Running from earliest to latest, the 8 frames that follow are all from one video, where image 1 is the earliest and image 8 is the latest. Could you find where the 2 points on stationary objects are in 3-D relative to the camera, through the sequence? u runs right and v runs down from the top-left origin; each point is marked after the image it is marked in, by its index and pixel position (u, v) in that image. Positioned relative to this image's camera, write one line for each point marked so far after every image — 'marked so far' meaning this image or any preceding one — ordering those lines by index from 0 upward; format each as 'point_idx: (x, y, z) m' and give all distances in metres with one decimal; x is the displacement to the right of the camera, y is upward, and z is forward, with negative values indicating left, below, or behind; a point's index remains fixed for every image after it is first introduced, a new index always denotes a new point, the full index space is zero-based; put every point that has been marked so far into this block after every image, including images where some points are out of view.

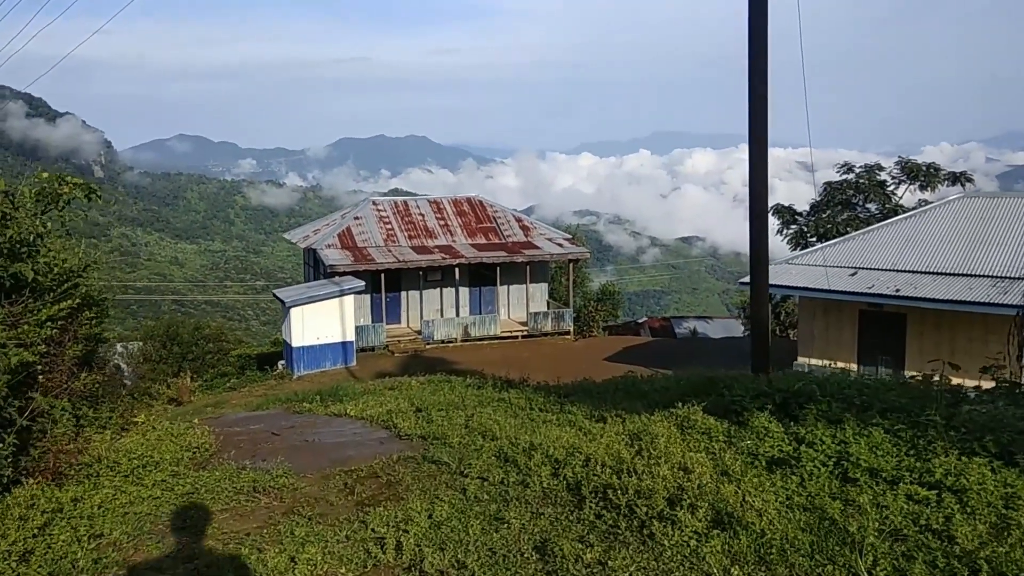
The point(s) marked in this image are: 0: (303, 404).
0: (-2.9, -1.7, +11.7) m
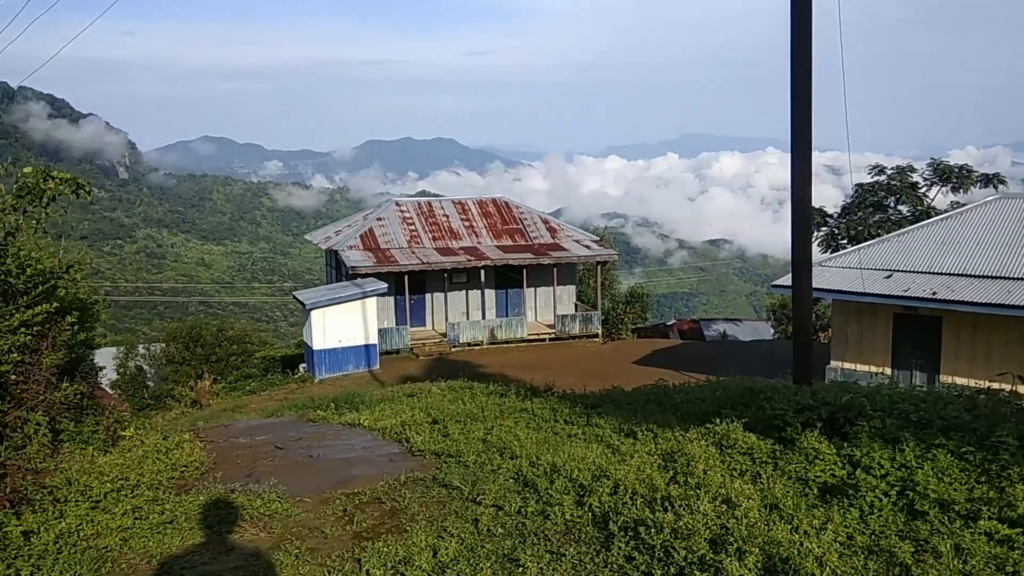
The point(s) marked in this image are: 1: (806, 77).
0: (-2.6, -1.7, +11.3) m
1: (+3.0, +2.2, +9.0) m
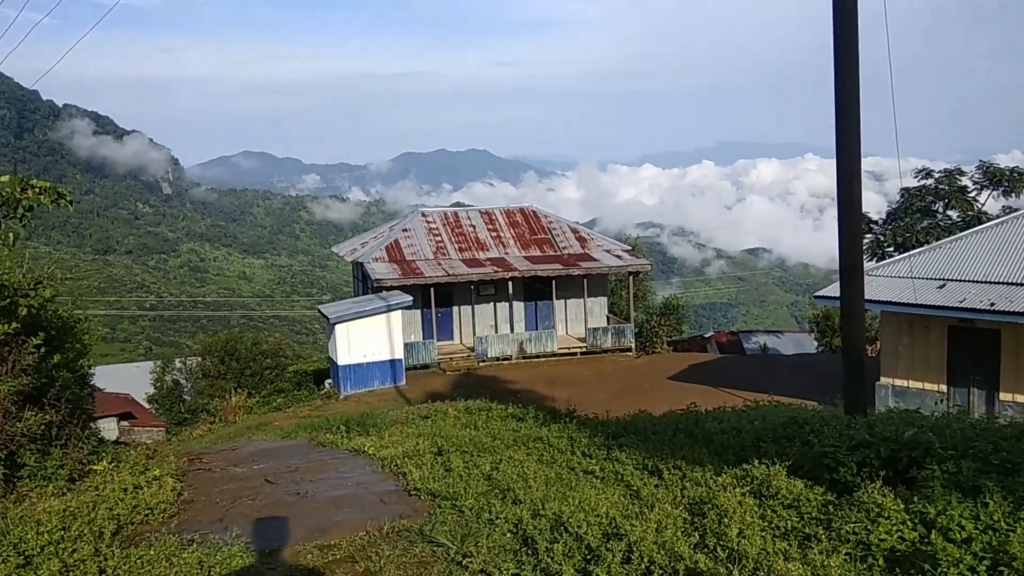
0: (-2.3, -1.9, +10.7) m
1: (+3.2, +2.0, +8.2) m
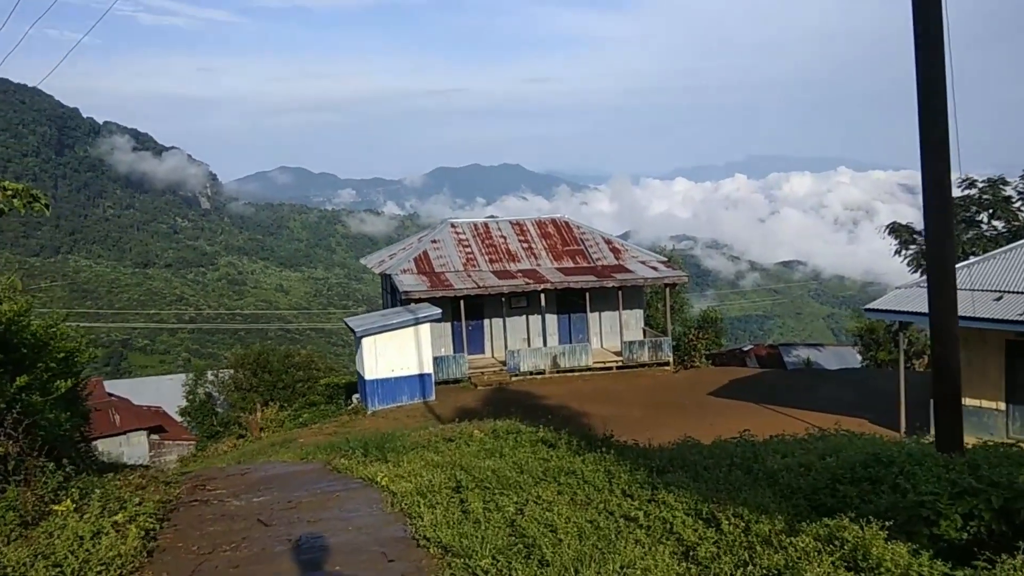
0: (-2.0, -2.0, +10.0) m
1: (+3.4, +1.9, +7.3) m
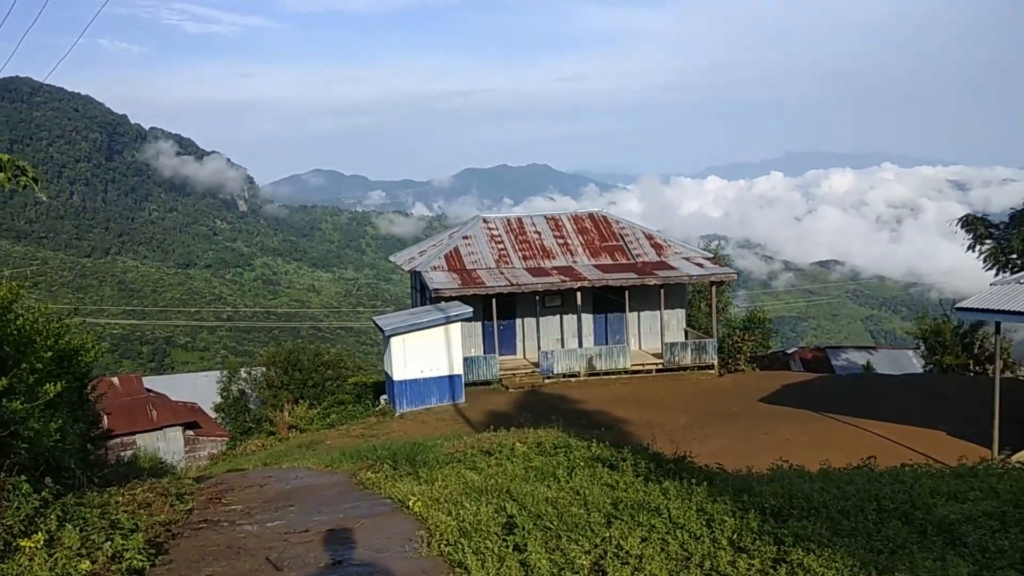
0: (-1.5, -1.9, +8.9) m
1: (+3.8, +2.0, +6.1) m
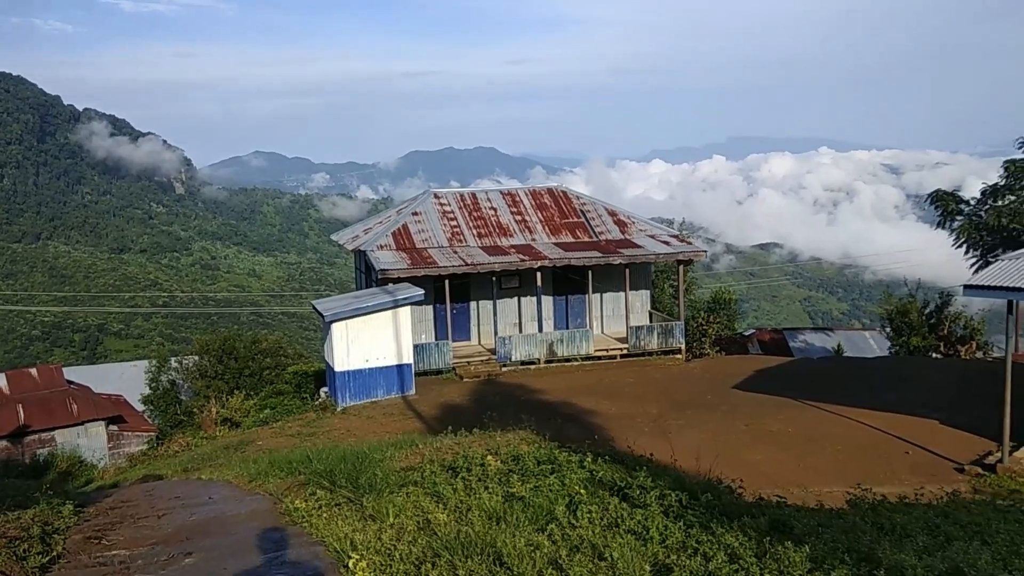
0: (-1.8, -1.7, +7.2) m
1: (+3.7, +2.2, +4.6) m
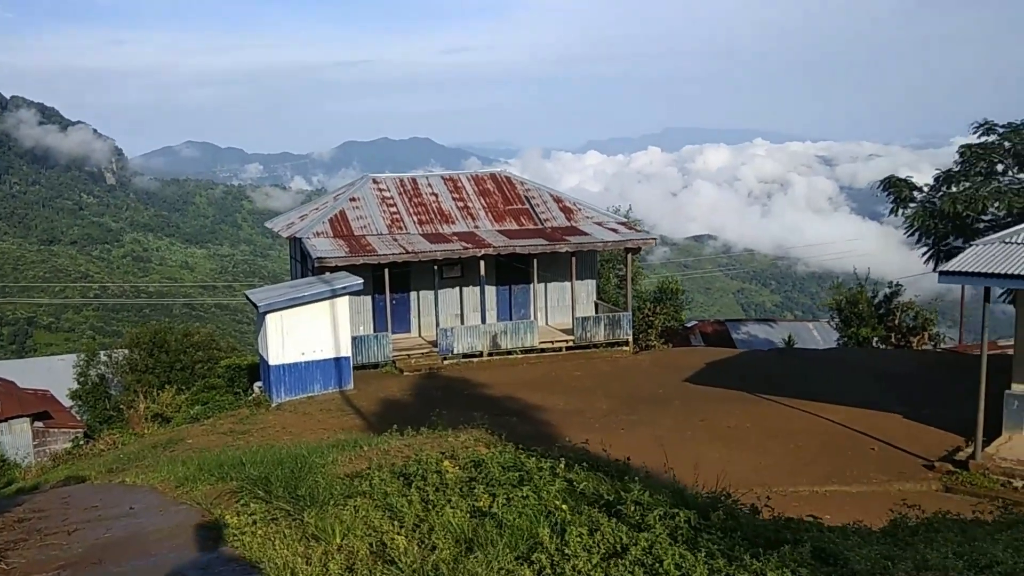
0: (-2.1, -1.6, +6.3) m
1: (+3.6, +2.2, +4.1) m
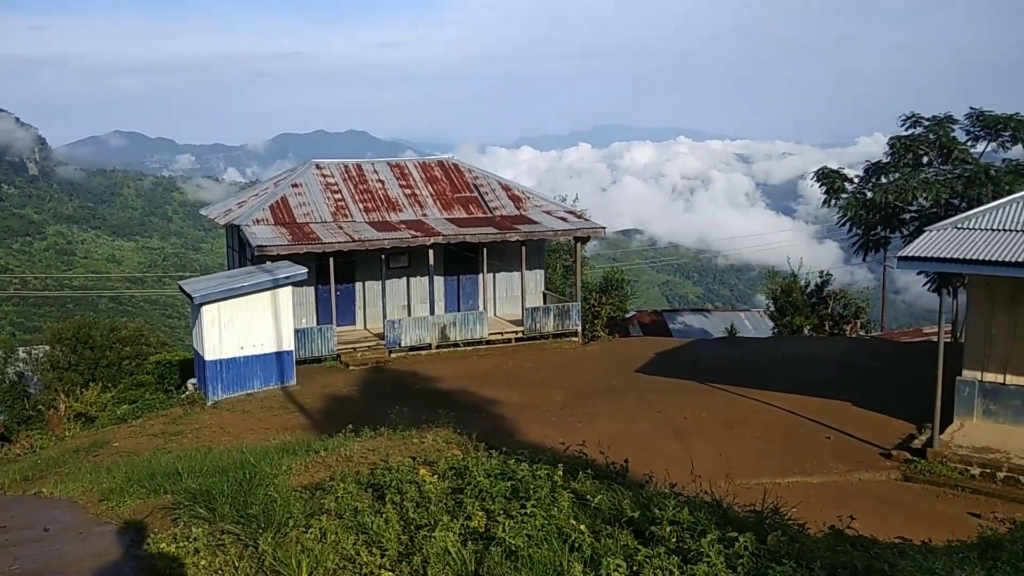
0: (-2.2, -1.5, +5.4) m
1: (+3.6, +2.3, +3.6) m
